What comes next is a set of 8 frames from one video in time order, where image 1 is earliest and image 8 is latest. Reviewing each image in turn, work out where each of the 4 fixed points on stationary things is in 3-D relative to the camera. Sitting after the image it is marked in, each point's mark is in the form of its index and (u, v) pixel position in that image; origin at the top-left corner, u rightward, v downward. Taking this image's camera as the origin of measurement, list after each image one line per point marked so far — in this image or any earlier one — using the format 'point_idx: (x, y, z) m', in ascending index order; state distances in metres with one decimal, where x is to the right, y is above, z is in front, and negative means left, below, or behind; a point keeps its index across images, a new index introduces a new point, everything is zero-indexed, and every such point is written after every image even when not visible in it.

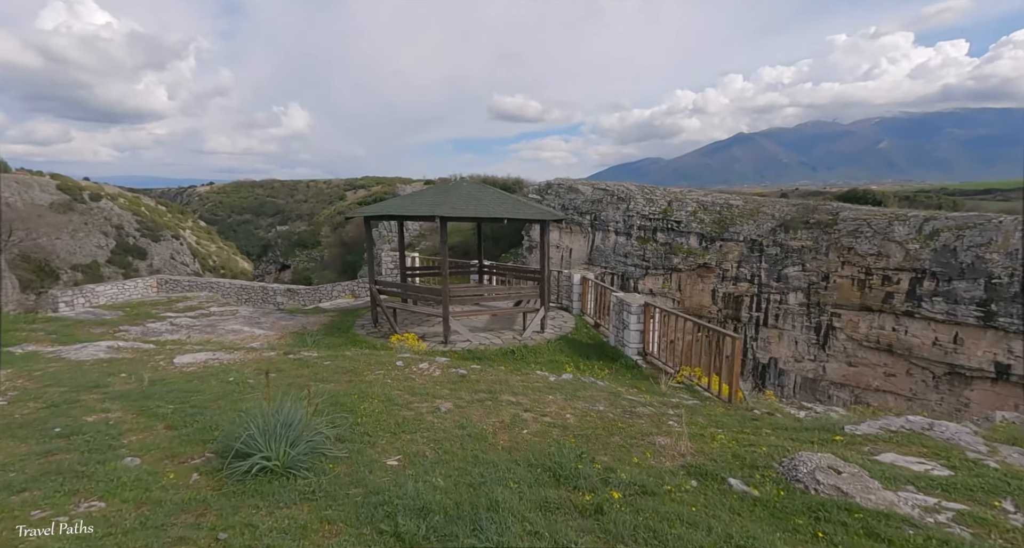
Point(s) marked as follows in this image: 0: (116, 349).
0: (-5.9, -1.1, +7.1) m
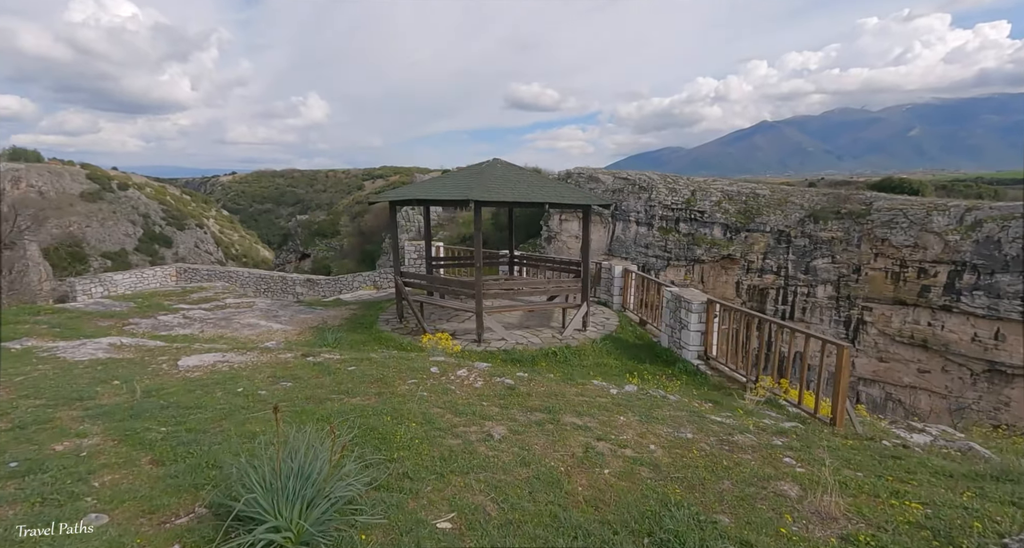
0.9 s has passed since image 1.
0: (-5.2, -1.0, +6.4) m
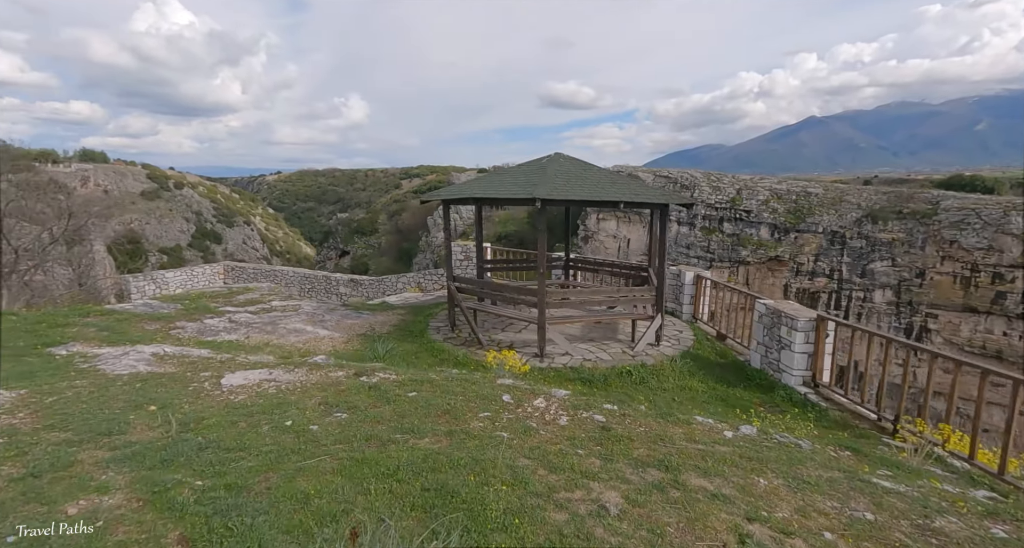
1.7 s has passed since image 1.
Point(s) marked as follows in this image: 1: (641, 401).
0: (-4.3, -1.0, +5.9) m
1: (+1.5, -1.4, +5.4) m
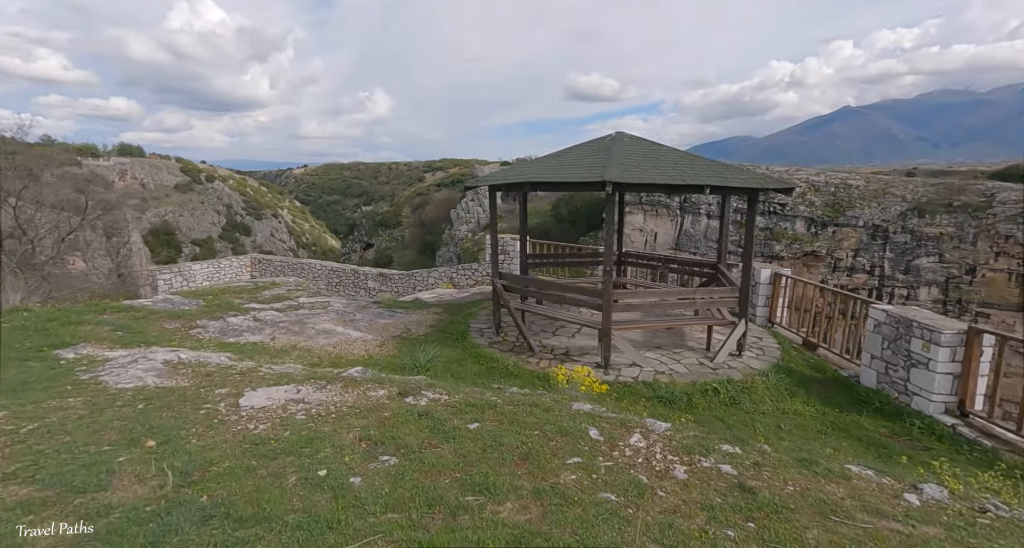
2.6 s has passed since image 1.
0: (-3.6, -1.0, +5.1) m
1: (+2.2, -1.5, +4.3) m
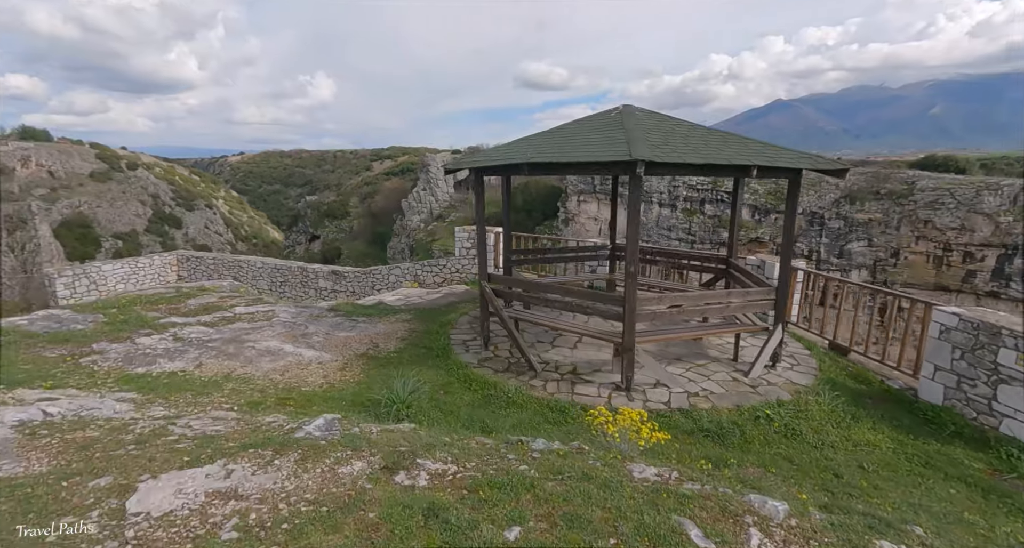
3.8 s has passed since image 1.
0: (-3.4, -1.1, +3.5) m
1: (+2.4, -1.5, +3.3) m
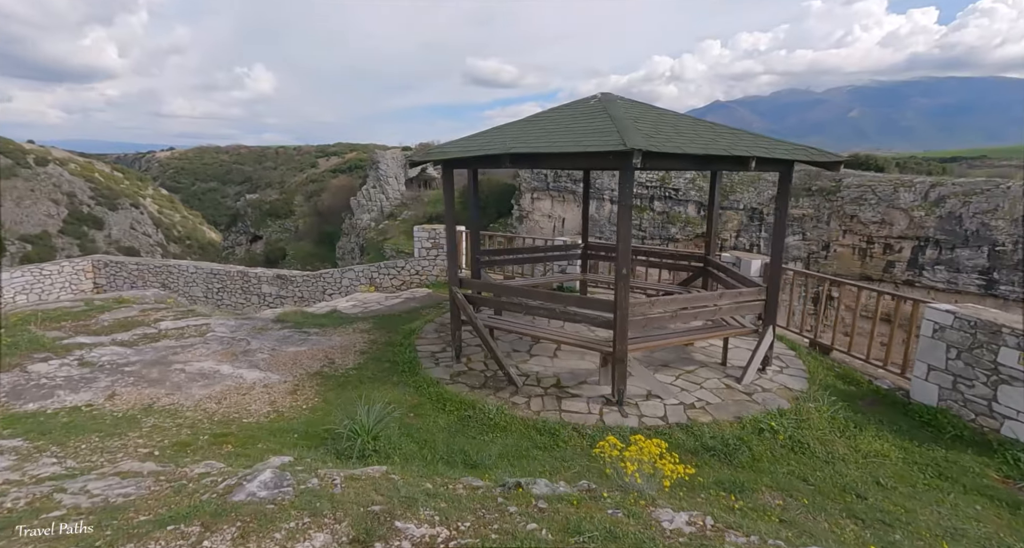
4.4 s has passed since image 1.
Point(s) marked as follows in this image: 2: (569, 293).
0: (-3.4, -1.3, +2.5) m
1: (+2.4, -1.5, +2.9) m
2: (+1.1, -0.4, +9.0) m
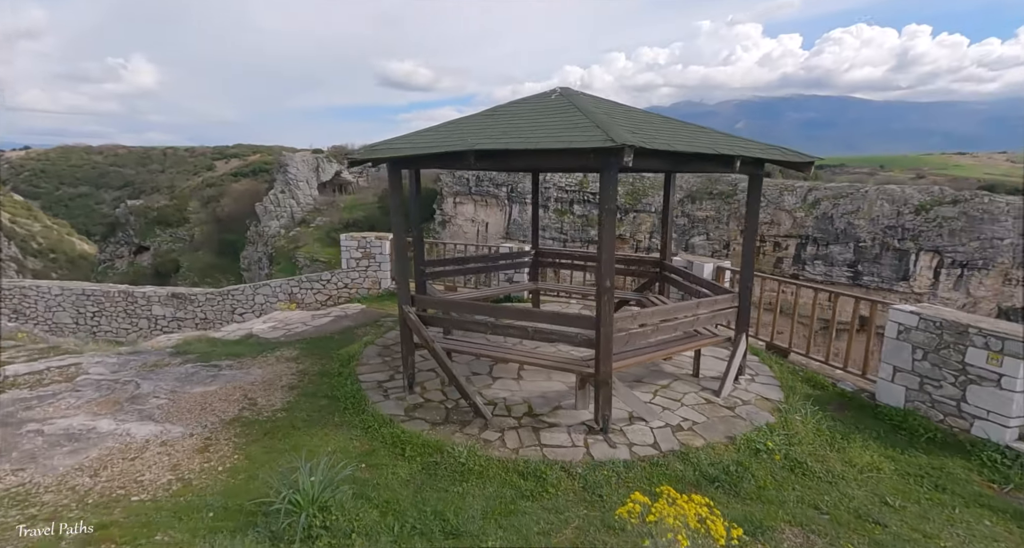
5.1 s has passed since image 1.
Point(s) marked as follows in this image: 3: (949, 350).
0: (-3.3, -1.5, +1.3) m
1: (+2.4, -1.6, +2.7) m
2: (+0.1, -0.5, +8.4) m
3: (+4.1, -0.7, +4.5) m
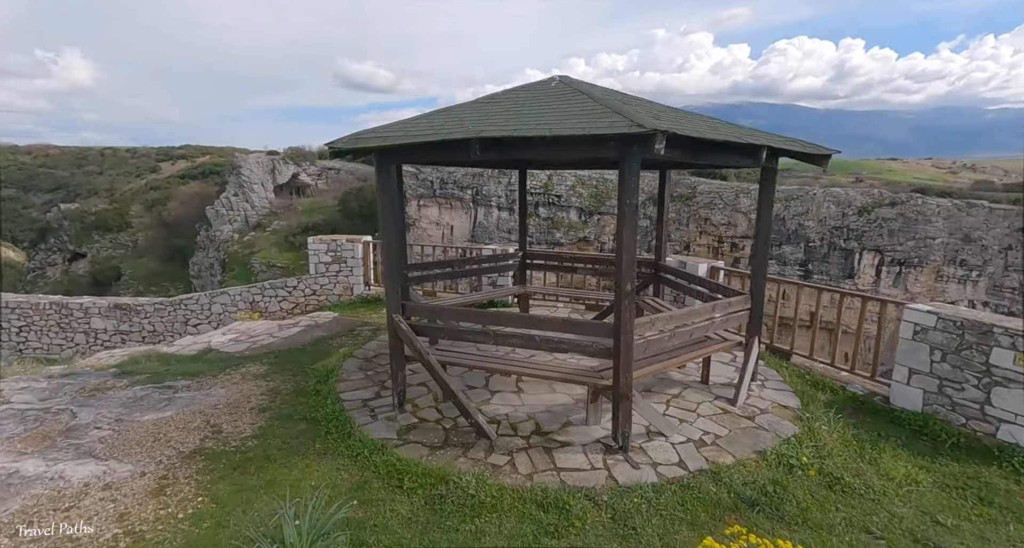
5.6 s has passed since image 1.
0: (-3.0, -1.5, +0.6) m
1: (+2.6, -1.6, +2.4) m
2: (-0.1, -0.6, +7.9) m
3: (+4.2, -0.7, +4.4) m
